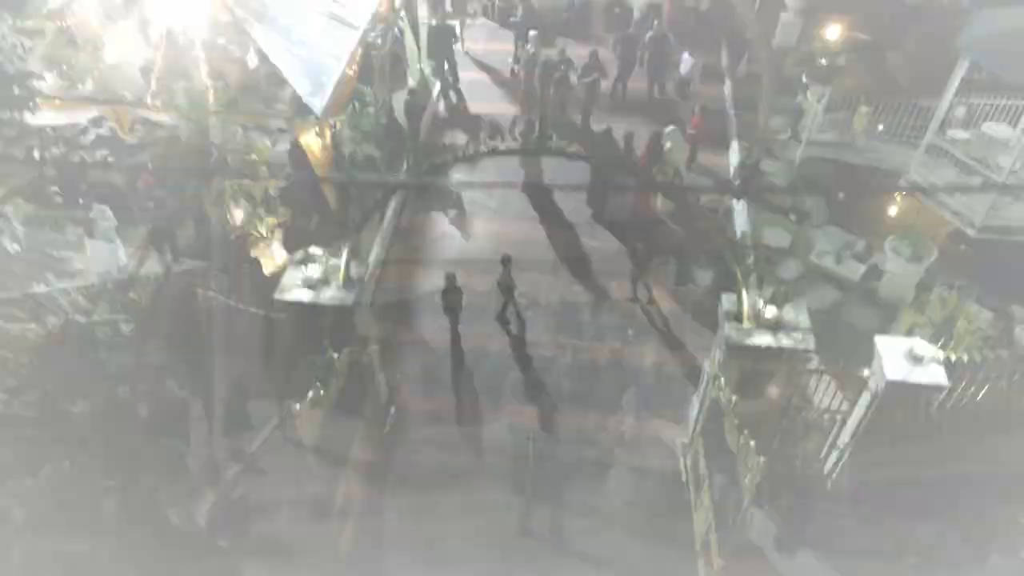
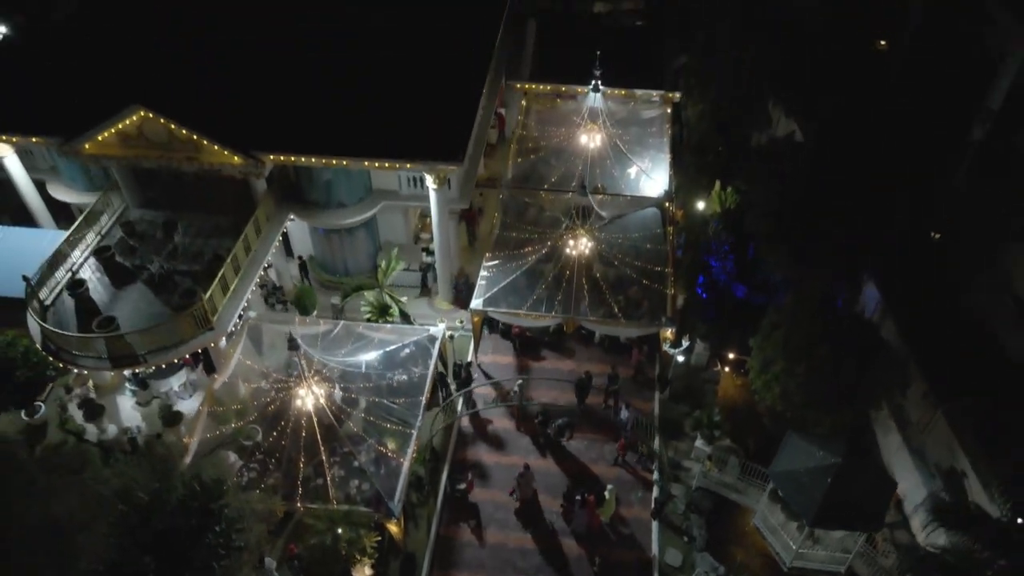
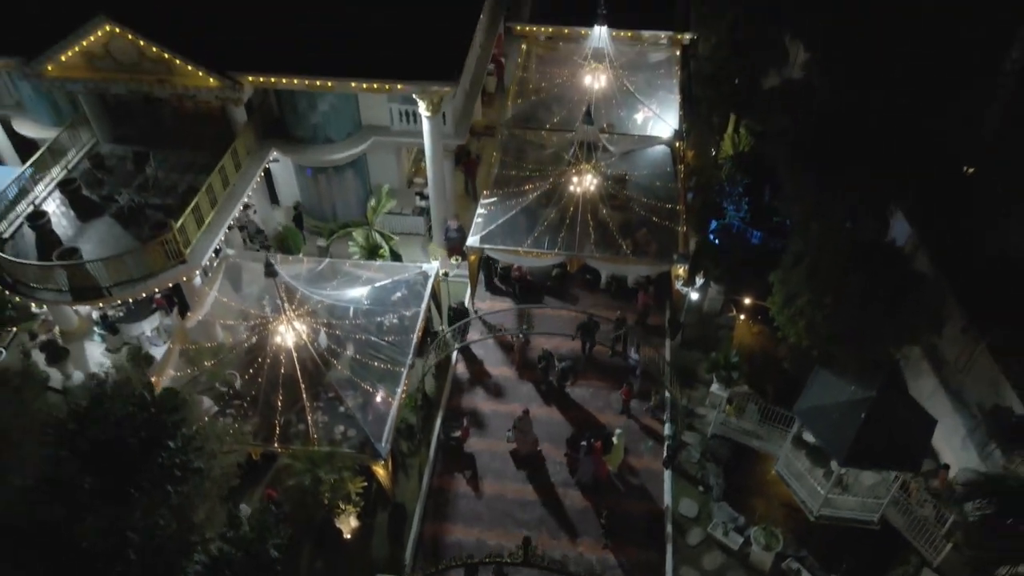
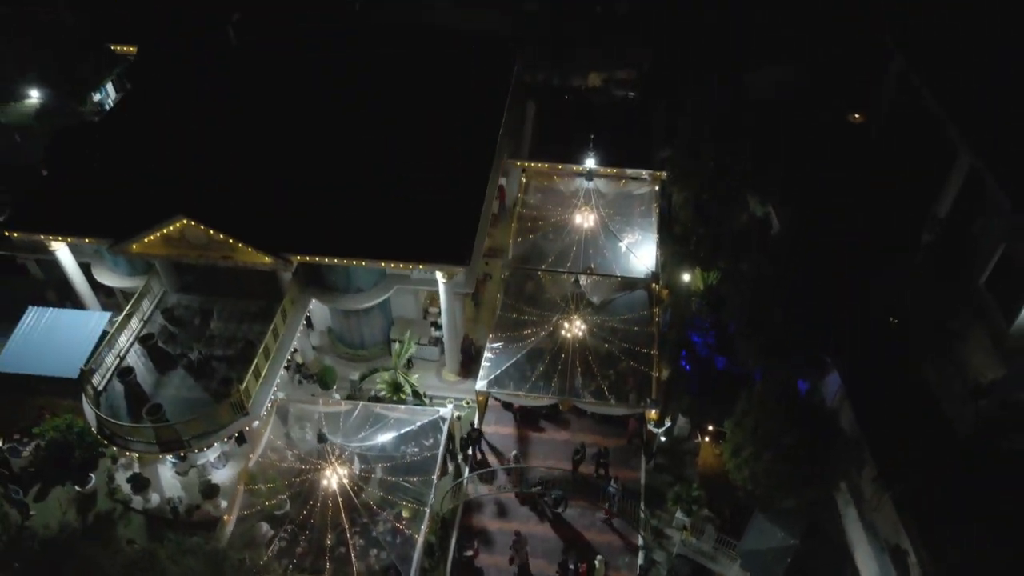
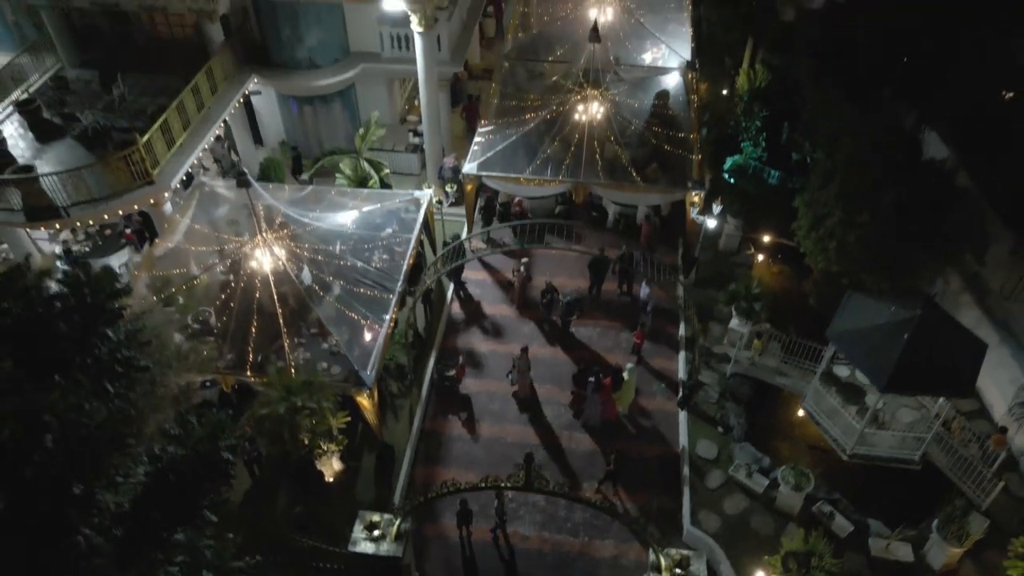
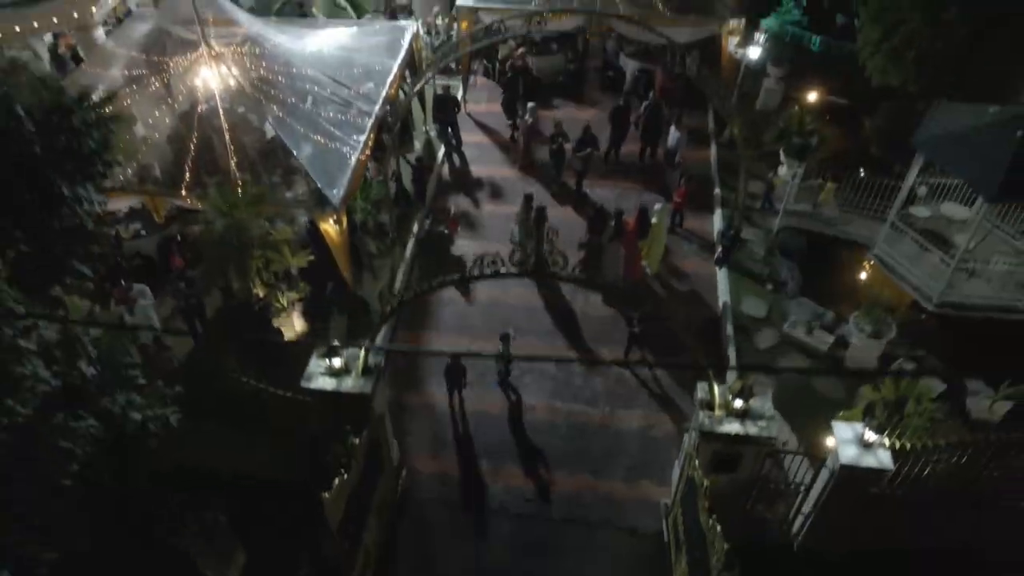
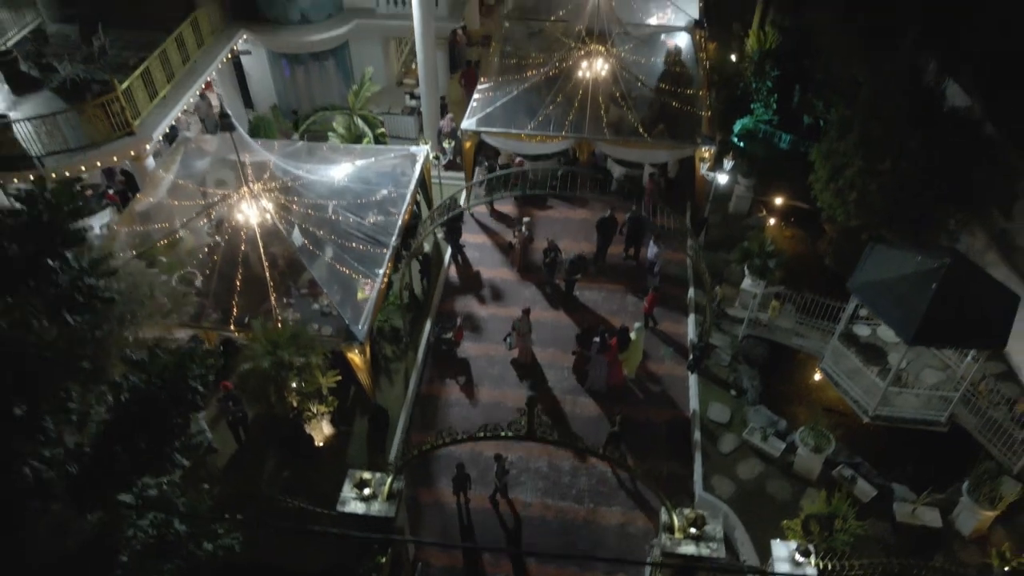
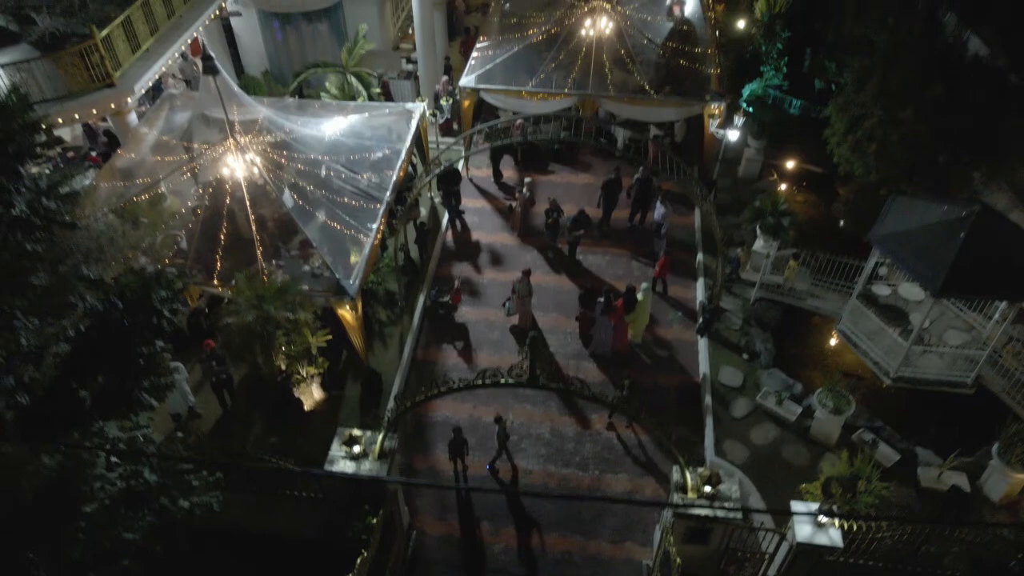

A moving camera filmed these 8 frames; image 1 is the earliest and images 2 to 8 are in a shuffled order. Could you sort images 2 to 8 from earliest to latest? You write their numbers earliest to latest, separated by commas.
6, 8, 7, 5, 3, 2, 4
